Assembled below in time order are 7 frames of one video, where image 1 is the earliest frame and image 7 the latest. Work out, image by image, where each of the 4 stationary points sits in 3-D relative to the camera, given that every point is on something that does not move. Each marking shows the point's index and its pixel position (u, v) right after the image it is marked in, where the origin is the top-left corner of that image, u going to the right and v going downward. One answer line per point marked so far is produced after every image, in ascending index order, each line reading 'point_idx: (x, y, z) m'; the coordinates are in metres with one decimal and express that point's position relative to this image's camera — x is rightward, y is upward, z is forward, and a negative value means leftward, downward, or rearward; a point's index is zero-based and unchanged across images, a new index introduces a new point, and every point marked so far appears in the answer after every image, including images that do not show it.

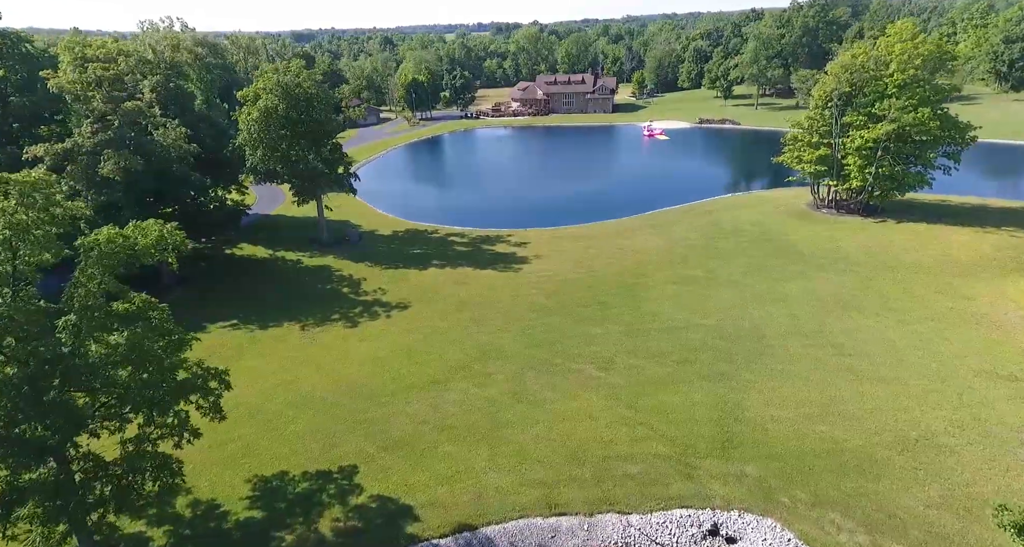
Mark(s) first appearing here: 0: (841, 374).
0: (+12.7, -3.8, +19.3) m
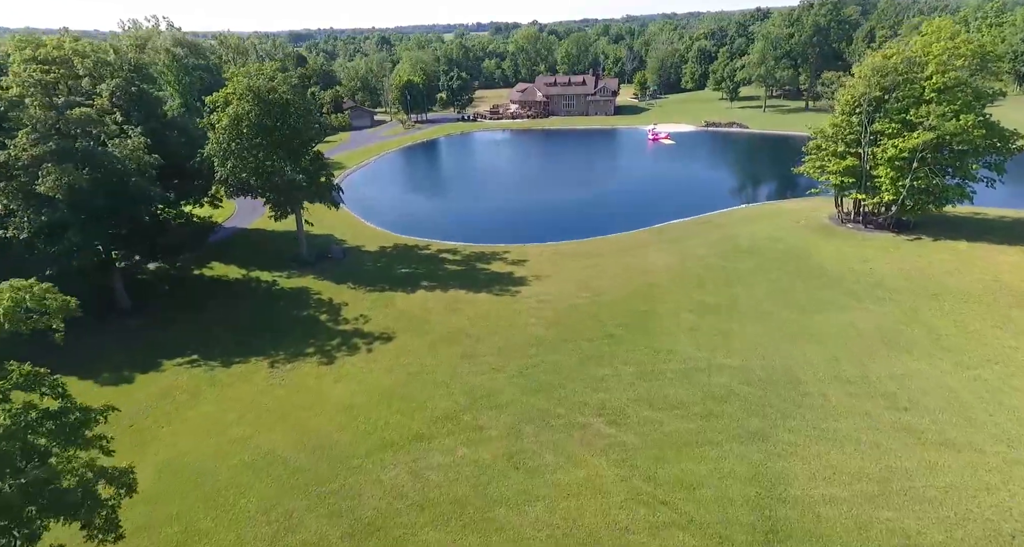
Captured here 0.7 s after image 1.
0: (+12.5, -5.2, +16.2) m
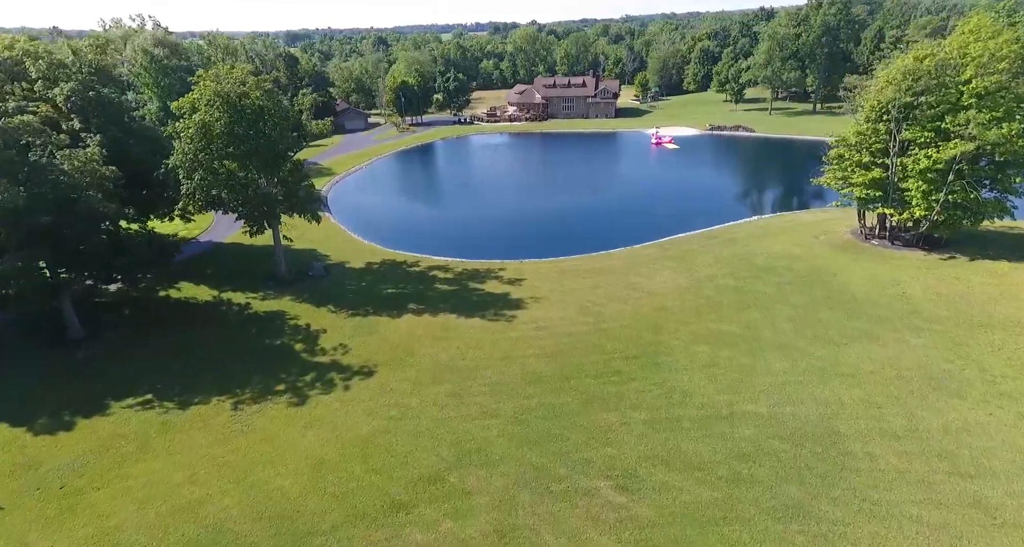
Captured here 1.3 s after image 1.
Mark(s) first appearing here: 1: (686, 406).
0: (+12.3, -6.4, +13.5) m
1: (+6.6, -5.0, +18.9) m
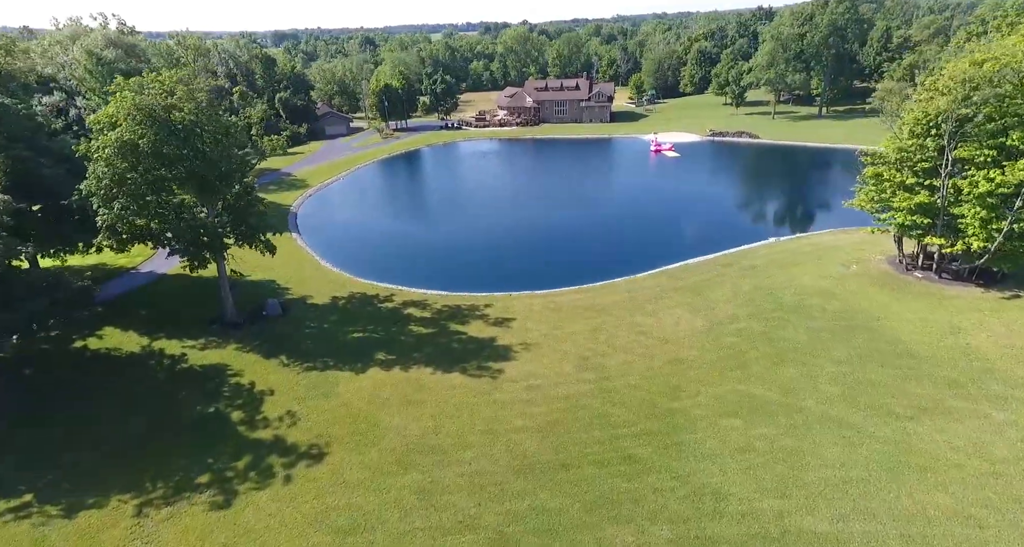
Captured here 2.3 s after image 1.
0: (+11.9, -8.5, +9.2) m
1: (+6.1, -7.1, +14.4) m
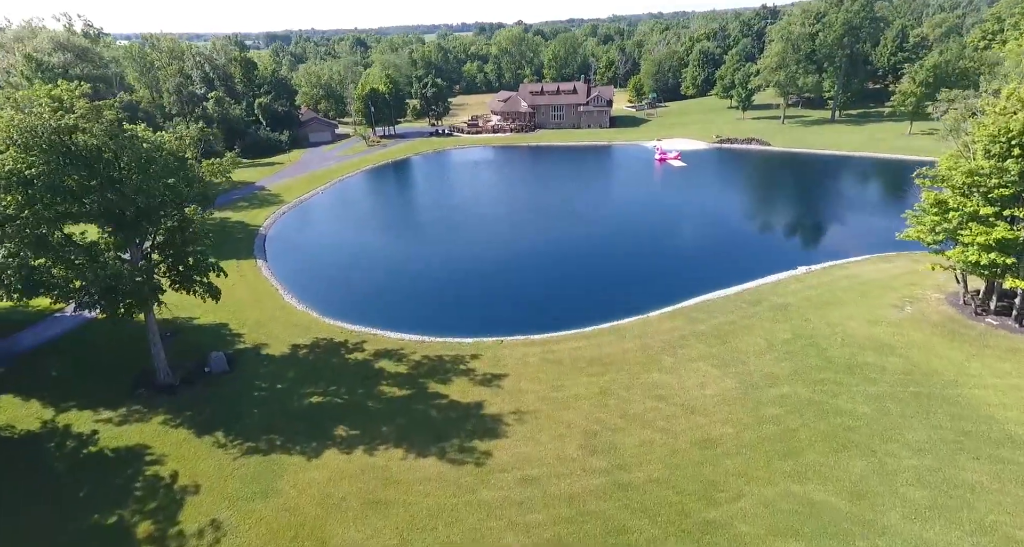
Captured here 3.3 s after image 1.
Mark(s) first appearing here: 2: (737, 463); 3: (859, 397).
0: (+11.6, -10.5, +4.6) m
1: (+5.8, -9.2, +9.9) m
2: (+7.7, -6.3, +17.0) m
3: (+13.2, -4.6, +19.0) m
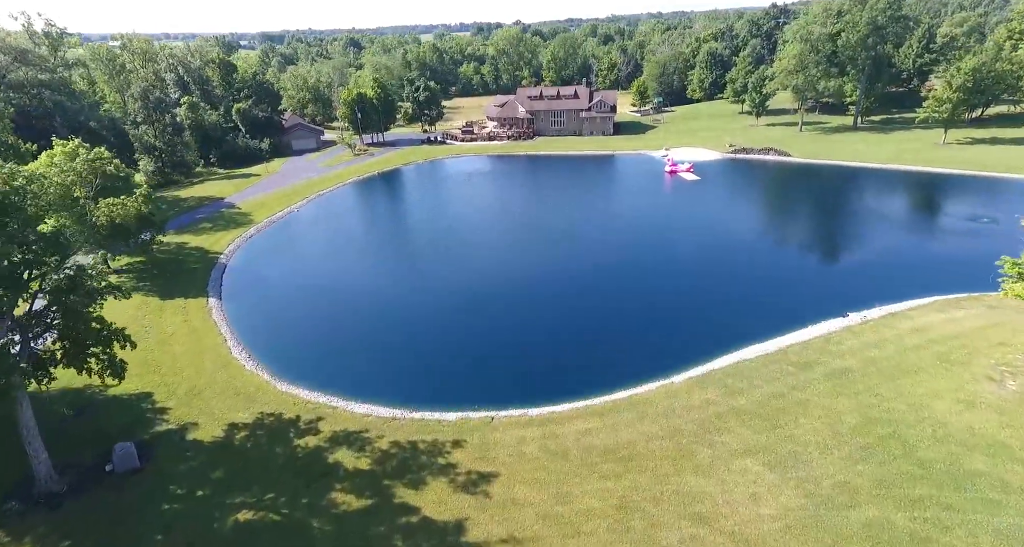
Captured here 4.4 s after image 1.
0: (+11.4, -13.0, -0.7) m
1: (+5.5, -11.7, +4.6) m
2: (+7.4, -8.8, +11.7) m
3: (+12.9, -7.1, +13.8) m
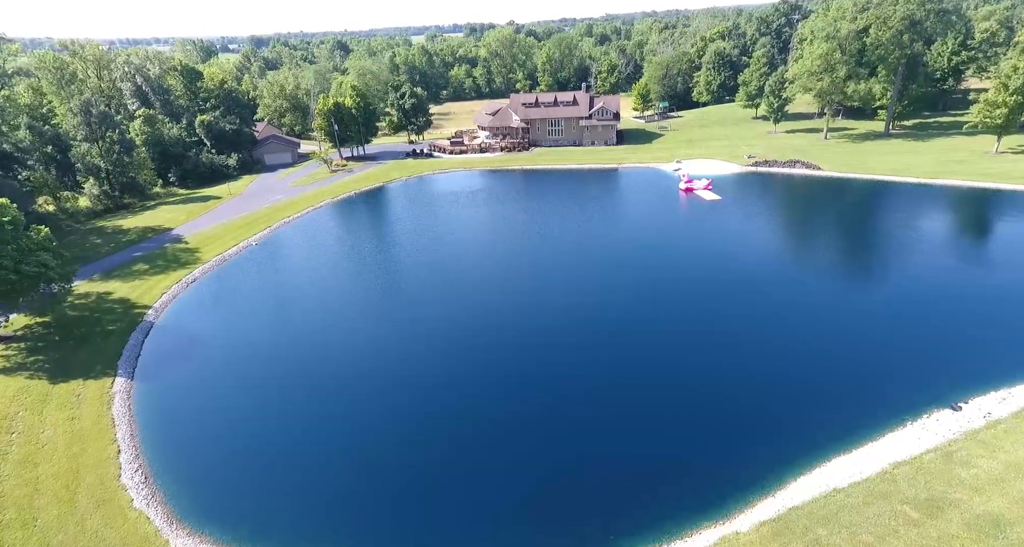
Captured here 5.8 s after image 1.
0: (+11.4, -16.1, -7.6) m
1: (+5.5, -14.9, -2.4) m
2: (+7.3, -12.0, +4.7) m
3: (+12.8, -10.2, +6.8) m
